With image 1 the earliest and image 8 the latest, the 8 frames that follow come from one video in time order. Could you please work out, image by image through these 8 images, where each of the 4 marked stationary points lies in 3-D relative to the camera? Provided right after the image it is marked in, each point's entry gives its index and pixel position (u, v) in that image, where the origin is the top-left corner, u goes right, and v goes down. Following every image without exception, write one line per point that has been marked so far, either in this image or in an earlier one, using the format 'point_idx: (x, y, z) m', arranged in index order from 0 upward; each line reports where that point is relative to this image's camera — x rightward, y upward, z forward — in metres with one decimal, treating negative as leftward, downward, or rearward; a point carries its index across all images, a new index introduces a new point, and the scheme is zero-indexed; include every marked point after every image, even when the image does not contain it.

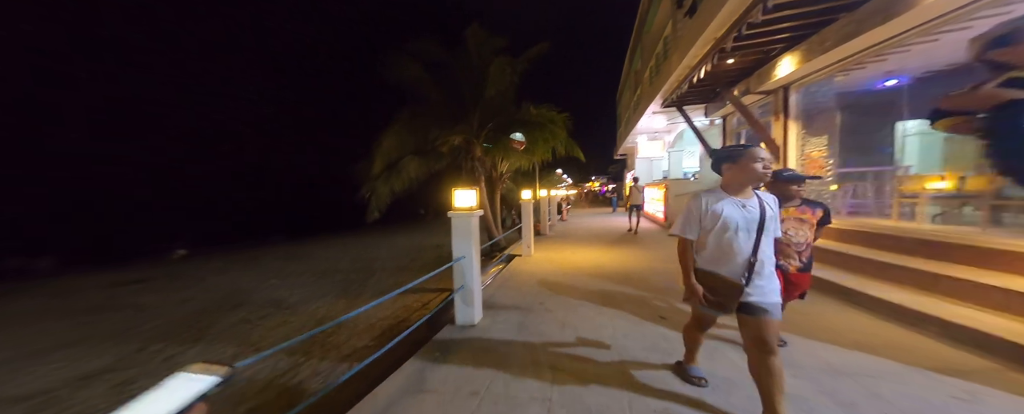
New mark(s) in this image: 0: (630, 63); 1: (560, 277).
0: (+7.8, +9.6, +19.7) m
1: (+1.1, -1.6, +7.1) m
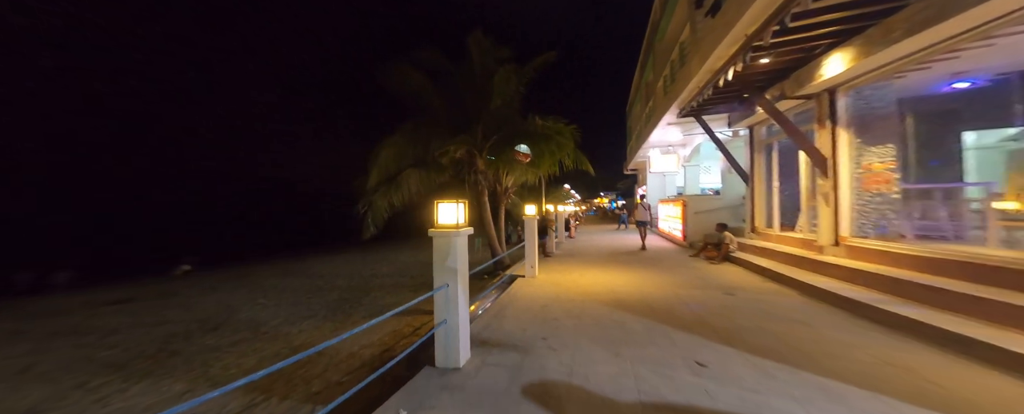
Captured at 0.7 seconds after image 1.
0: (+8.2, +8.6, +19.1) m
1: (+1.1, -2.0, +6.2) m
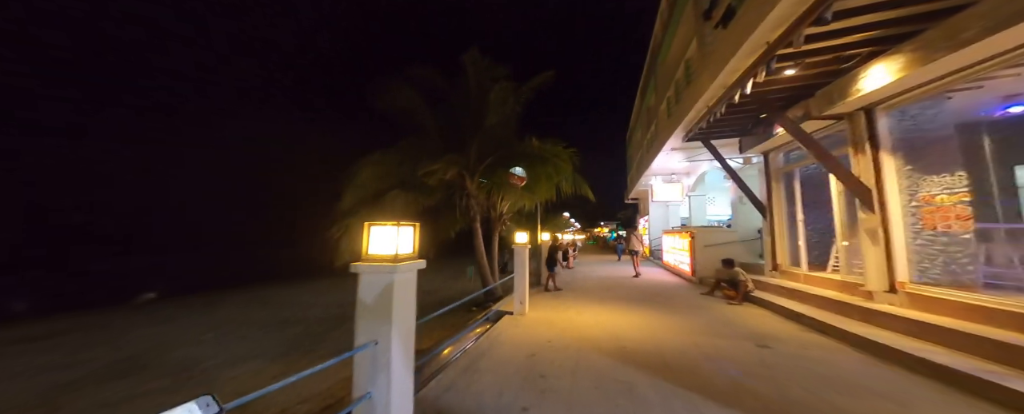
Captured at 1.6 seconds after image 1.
0: (+8.1, +6.7, +18.8) m
1: (+0.8, -2.4, +5.0) m
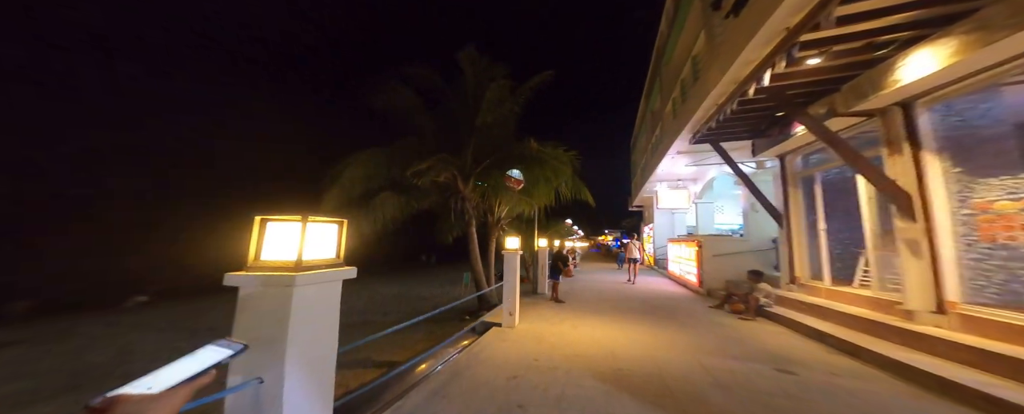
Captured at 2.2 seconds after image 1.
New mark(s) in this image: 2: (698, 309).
0: (+8.2, +6.3, +18.3) m
1: (+0.5, -2.4, +4.3) m
2: (+5.1, -2.8, +8.3) m
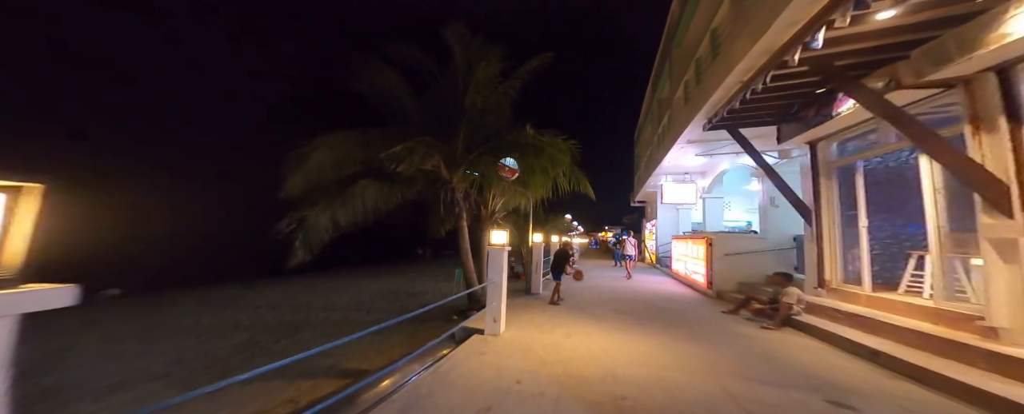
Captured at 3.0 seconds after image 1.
0: (+8.0, +6.6, +17.2) m
1: (+0.2, -2.2, +3.4) m
2: (+4.8, -2.6, +7.3) m
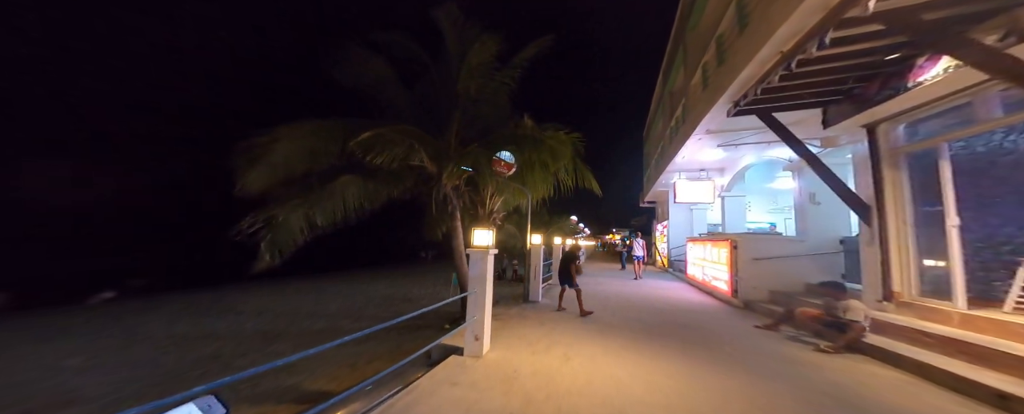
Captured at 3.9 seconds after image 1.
0: (+8.1, +6.6, +15.9) m
1: (-0.1, -2.1, +2.2) m
2: (+4.6, -2.5, +6.0) m
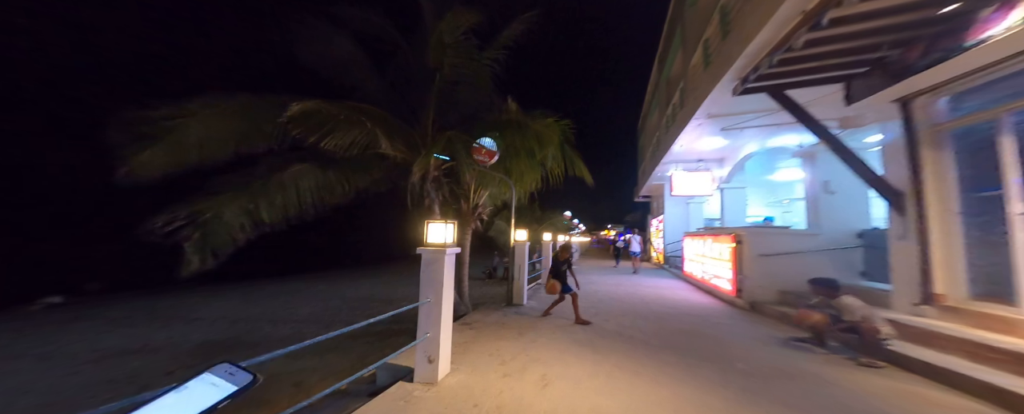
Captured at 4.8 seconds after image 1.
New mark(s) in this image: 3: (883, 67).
0: (+7.4, +6.9, +15.0) m
1: (-0.5, -1.9, +1.3) m
2: (+4.1, -2.3, +5.2) m
3: (+5.8, +2.4, +4.9) m
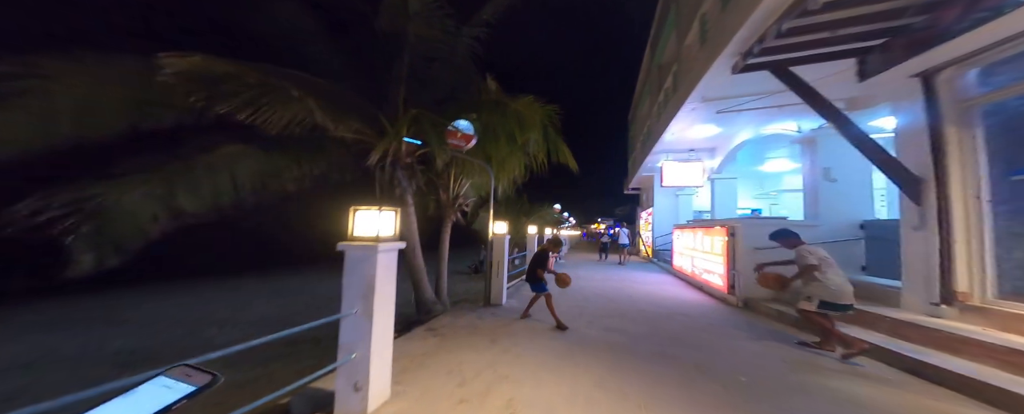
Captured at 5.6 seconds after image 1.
0: (+6.6, +7.3, +14.3) m
1: (-0.8, -1.8, +0.5) m
2: (+3.7, -2.1, +4.6) m
3: (+5.4, +2.5, +4.3) m
